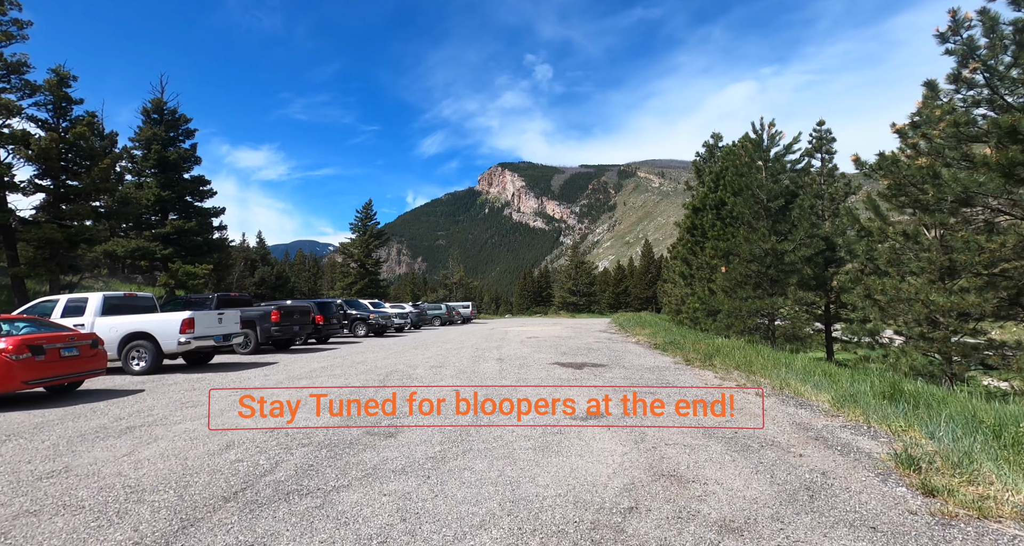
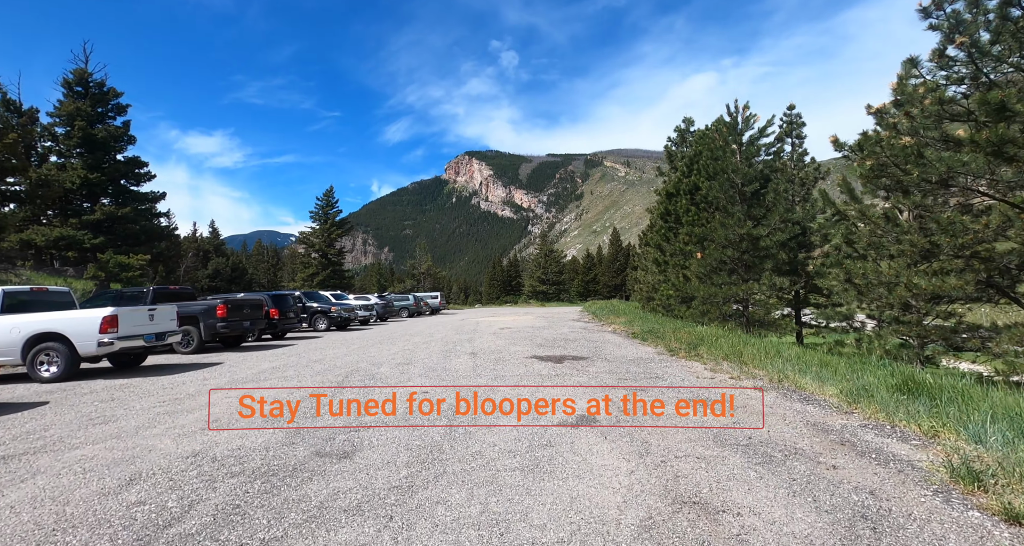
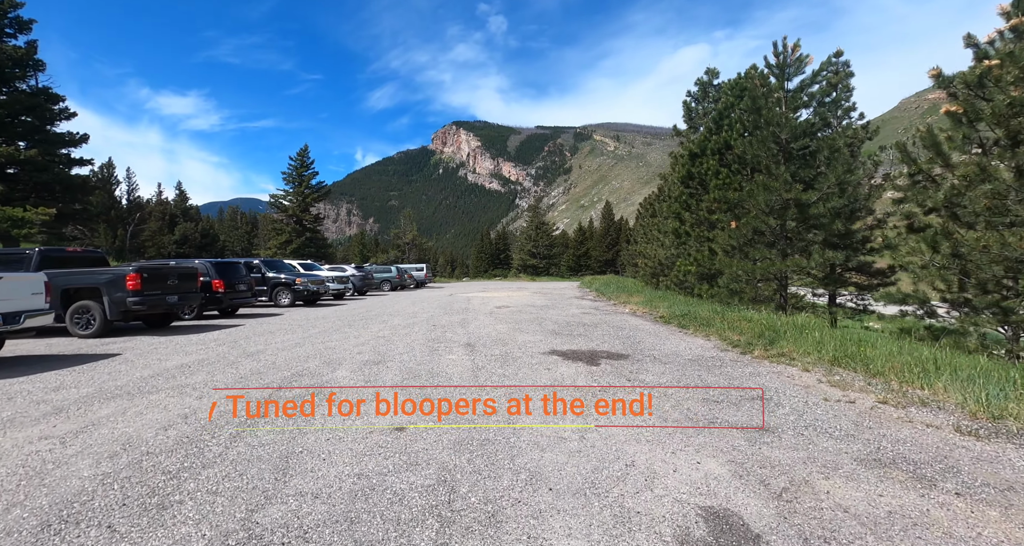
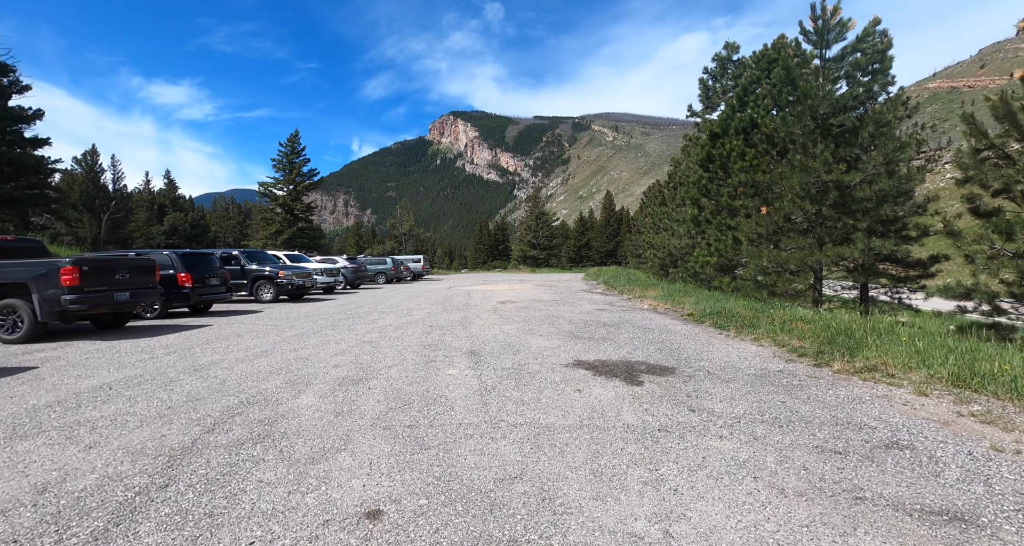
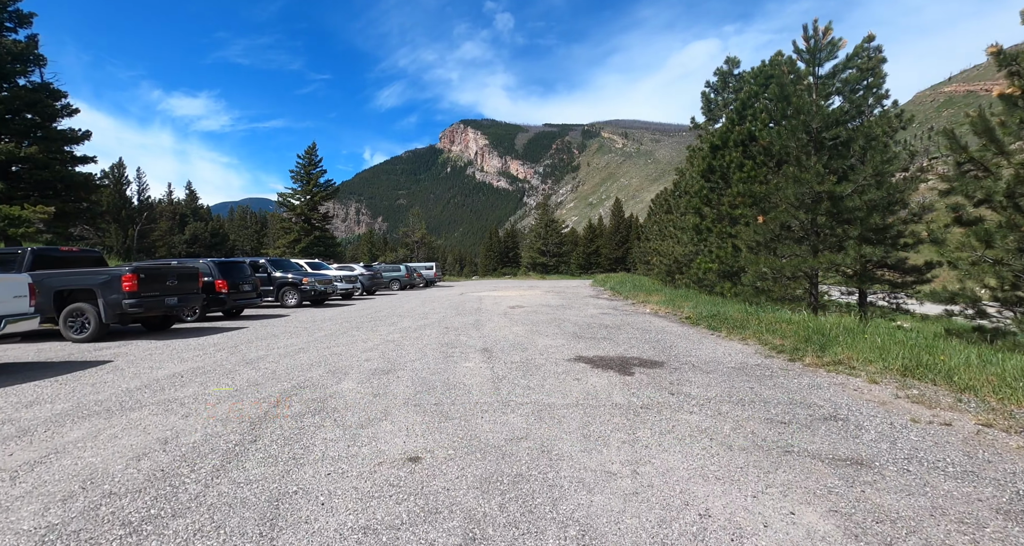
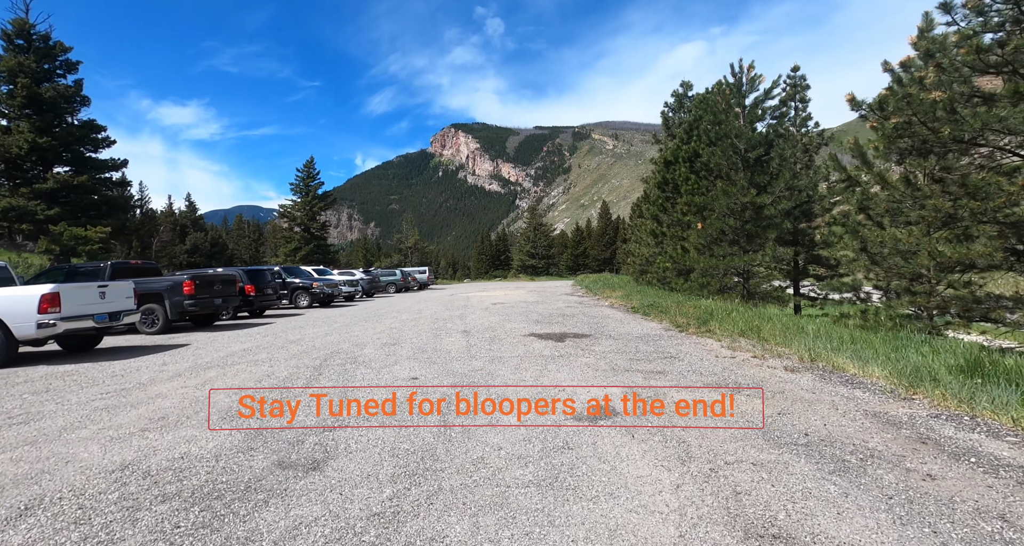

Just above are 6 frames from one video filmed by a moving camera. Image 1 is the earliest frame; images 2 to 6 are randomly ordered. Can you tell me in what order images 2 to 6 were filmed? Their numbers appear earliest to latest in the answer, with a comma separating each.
2, 6, 3, 5, 4
